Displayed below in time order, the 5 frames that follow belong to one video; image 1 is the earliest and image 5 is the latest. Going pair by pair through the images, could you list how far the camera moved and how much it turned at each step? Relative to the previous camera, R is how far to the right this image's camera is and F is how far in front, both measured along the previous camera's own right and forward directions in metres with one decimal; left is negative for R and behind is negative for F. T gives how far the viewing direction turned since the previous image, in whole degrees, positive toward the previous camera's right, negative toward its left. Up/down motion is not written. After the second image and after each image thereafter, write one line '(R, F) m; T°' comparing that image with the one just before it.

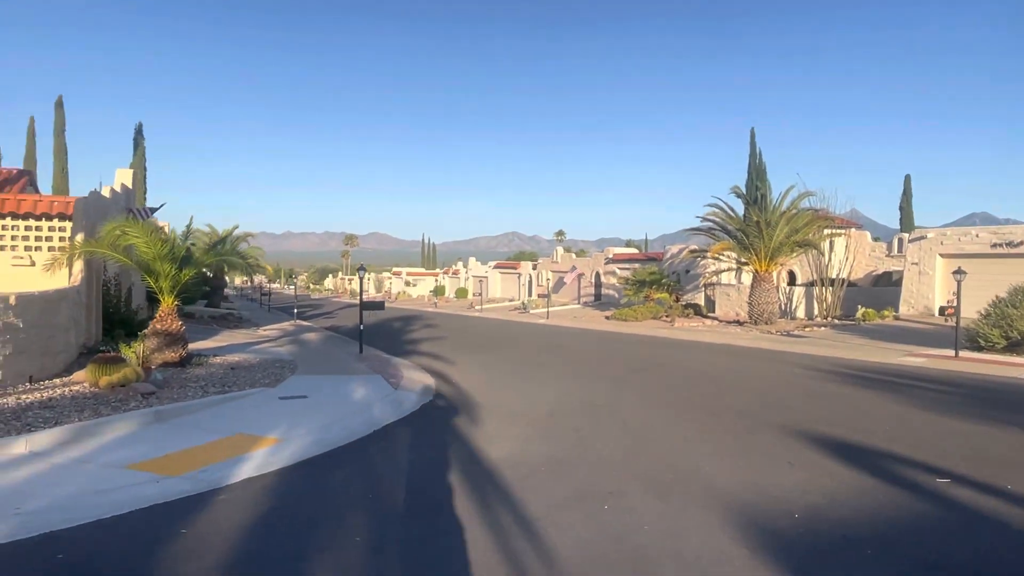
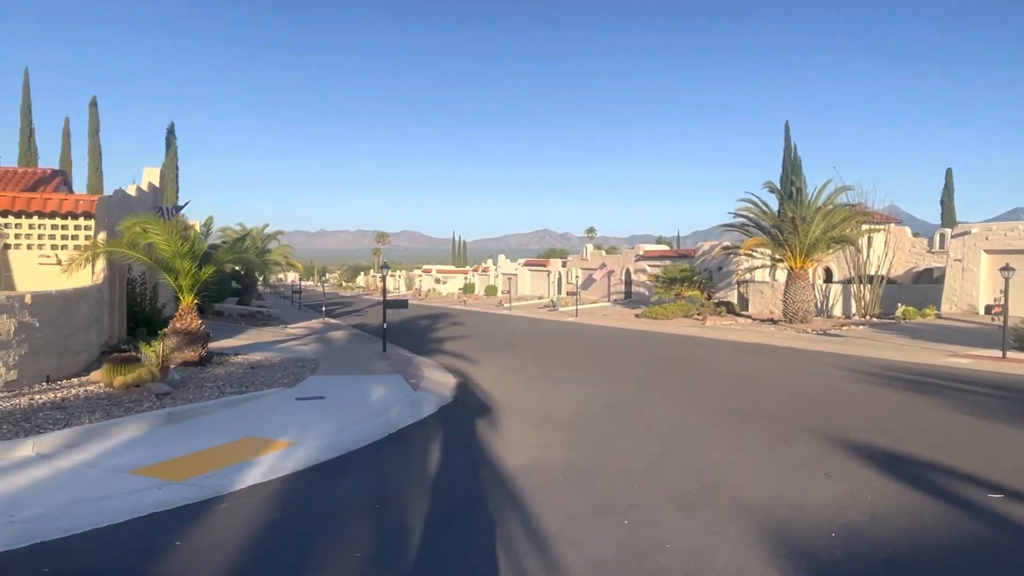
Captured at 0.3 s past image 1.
(+0.2, +0.9) m; -2°
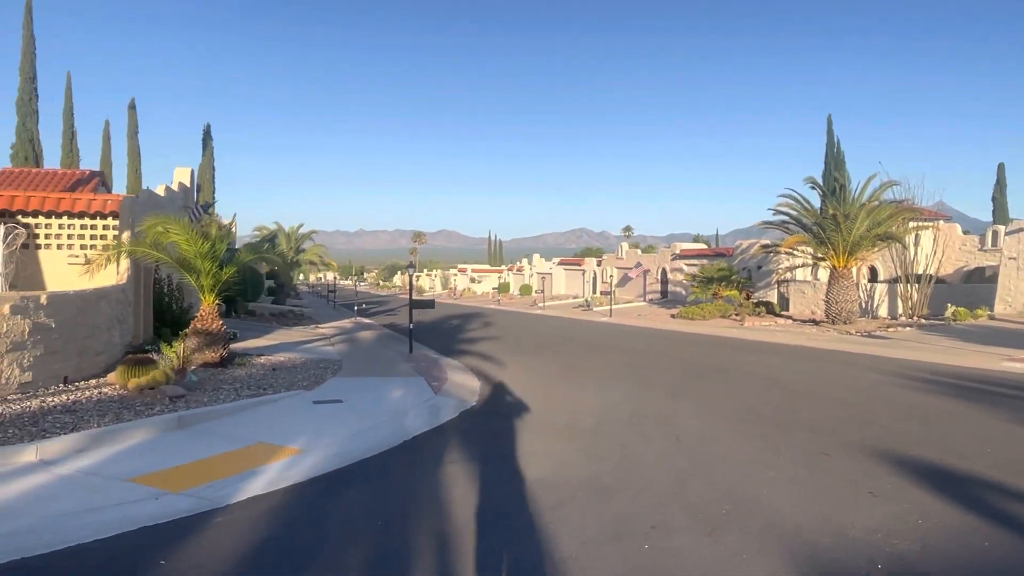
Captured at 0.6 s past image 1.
(+0.3, +1.1) m; -2°
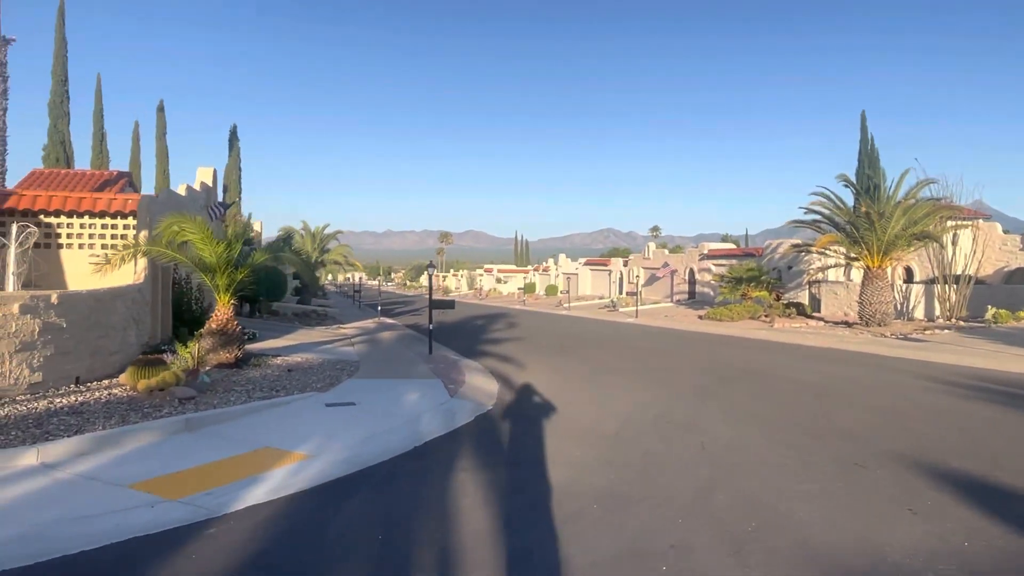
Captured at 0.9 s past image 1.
(+0.2, +0.9) m; -1°
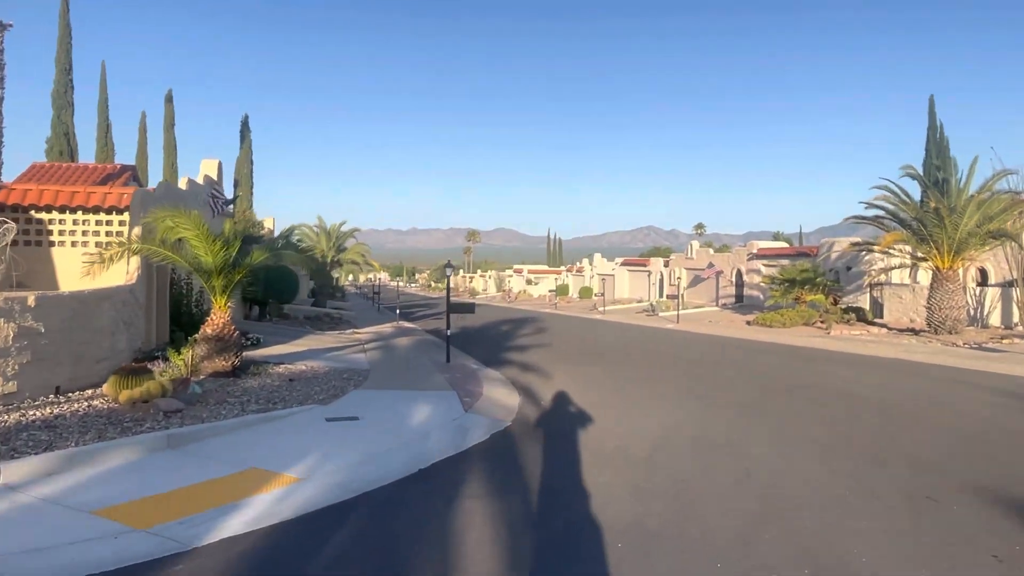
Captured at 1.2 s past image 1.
(+0.3, +3.0) m; -2°
